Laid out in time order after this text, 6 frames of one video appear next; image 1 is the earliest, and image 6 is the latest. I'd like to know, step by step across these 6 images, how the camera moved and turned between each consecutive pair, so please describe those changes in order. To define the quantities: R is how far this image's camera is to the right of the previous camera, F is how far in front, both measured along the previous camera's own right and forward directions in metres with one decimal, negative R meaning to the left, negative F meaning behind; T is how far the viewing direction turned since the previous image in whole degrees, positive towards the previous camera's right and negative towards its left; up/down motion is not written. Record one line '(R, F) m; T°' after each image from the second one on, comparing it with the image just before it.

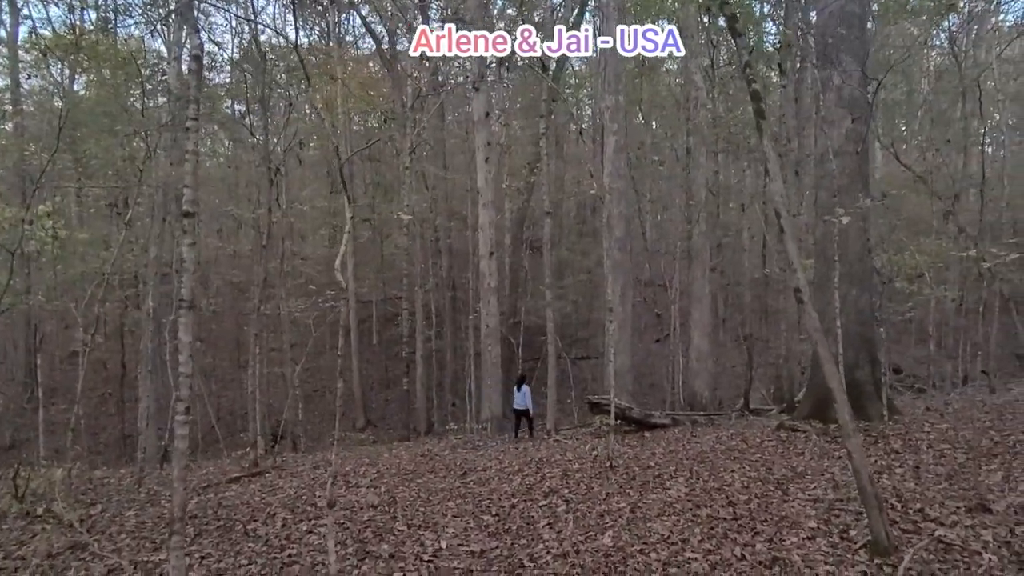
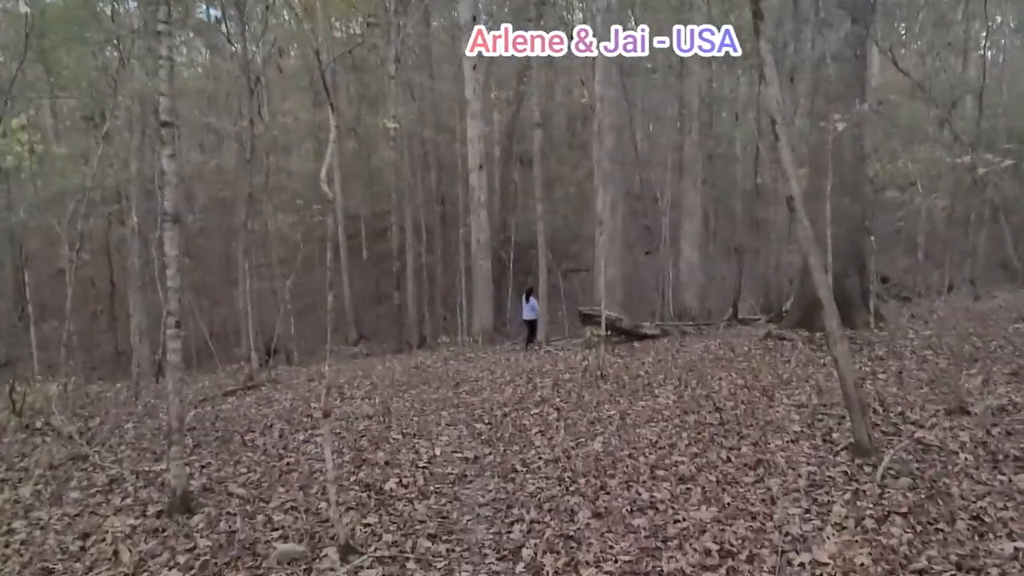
(0.0, 0.0) m; +1°
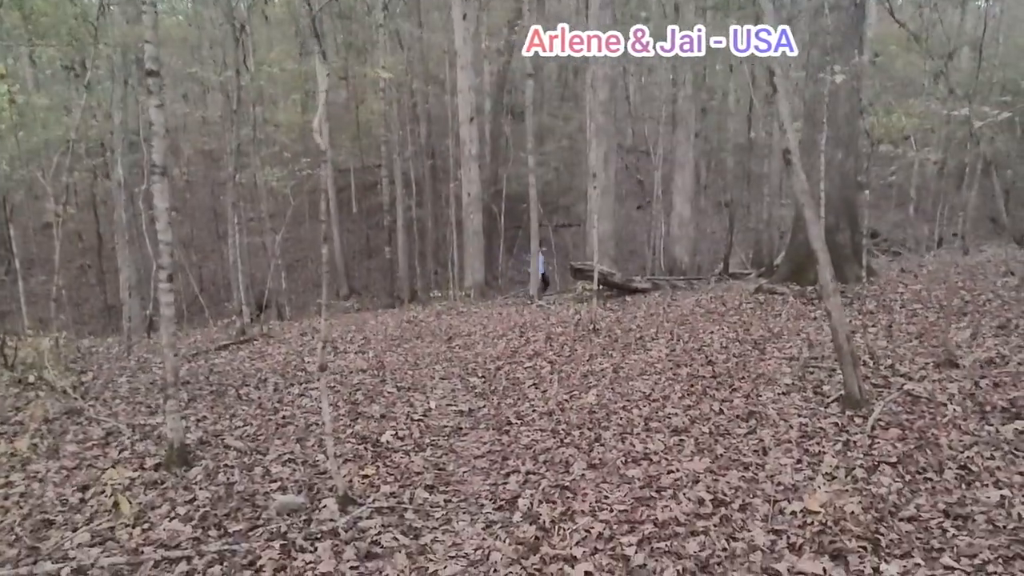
(0.0, 0.0) m; +1°
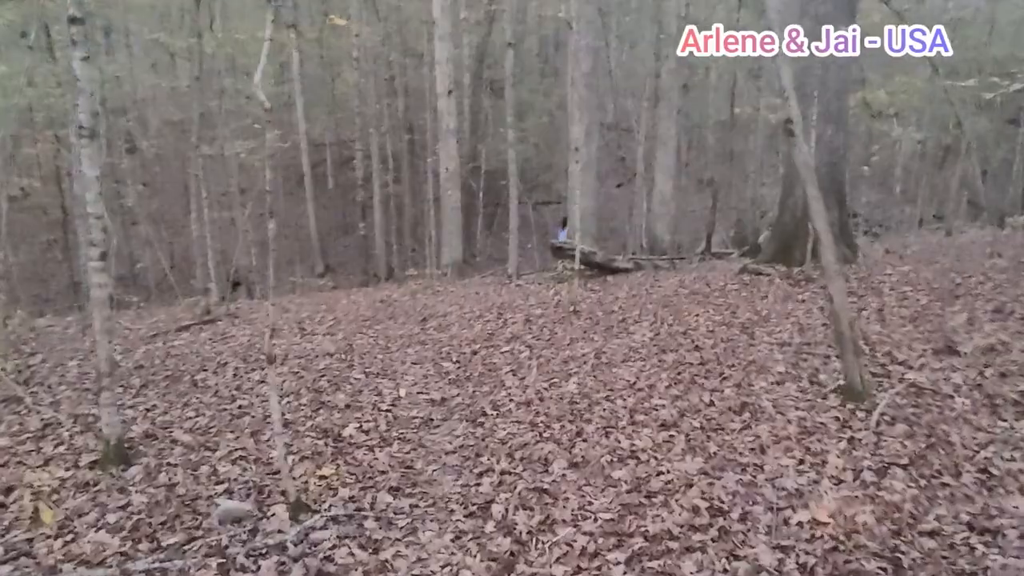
(0.0, +0.3) m; +2°
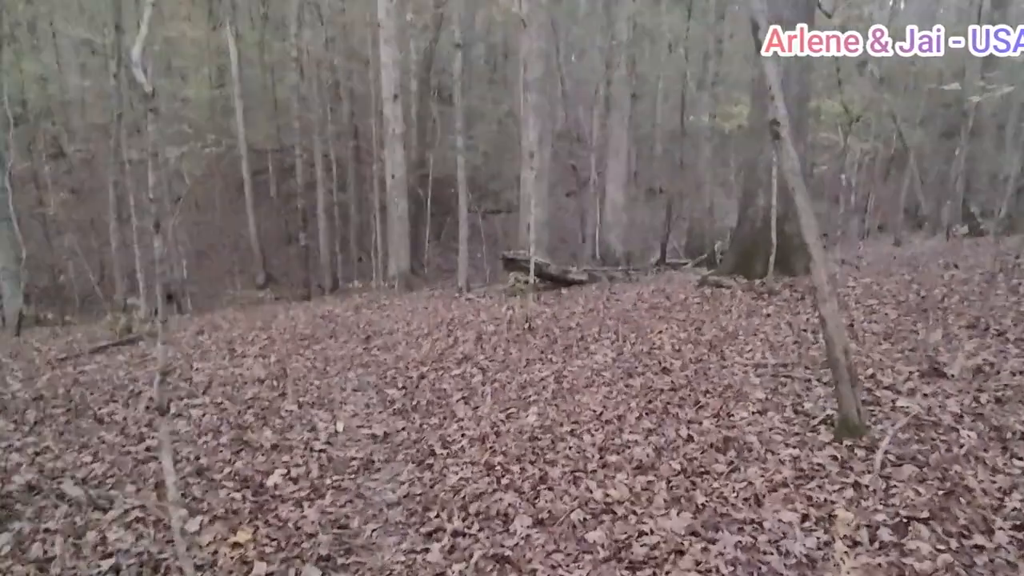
(0.0, +0.5) m; +4°
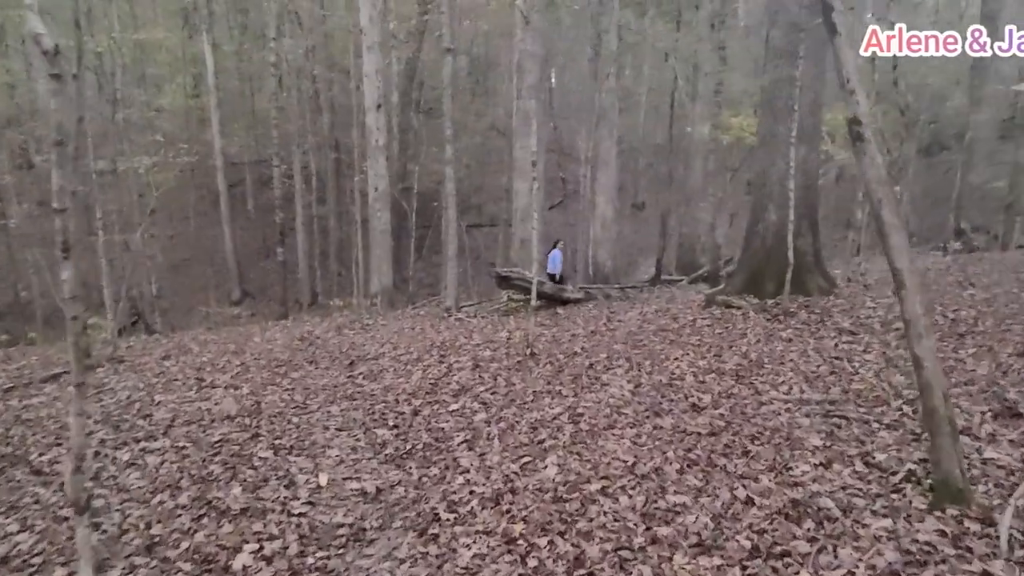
(-0.2, +0.6) m; +2°
